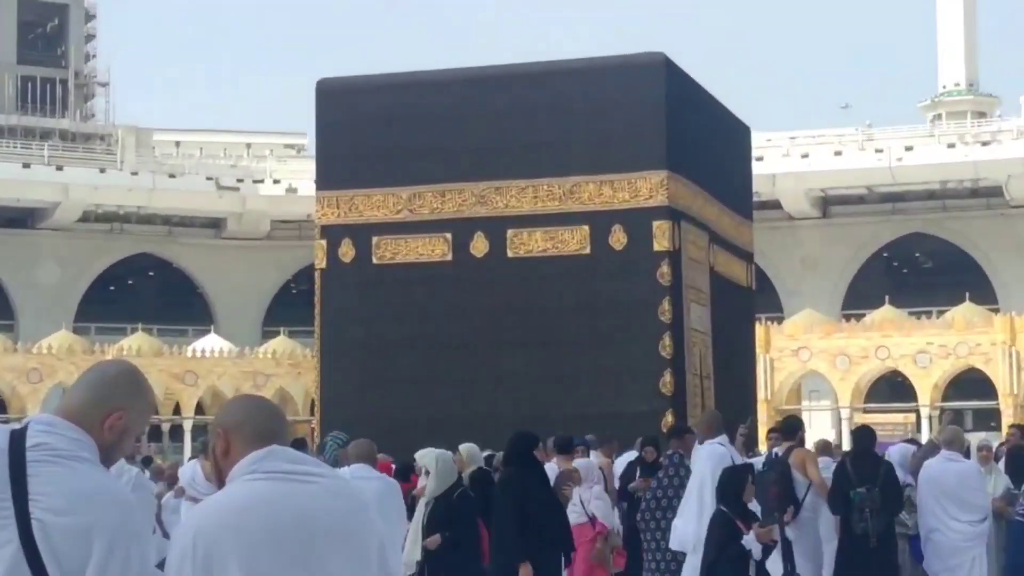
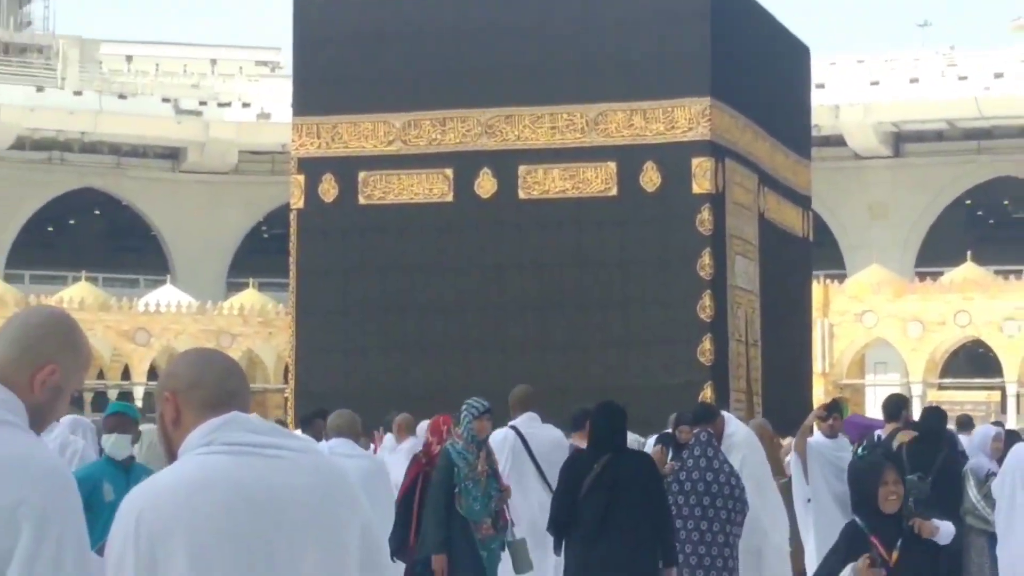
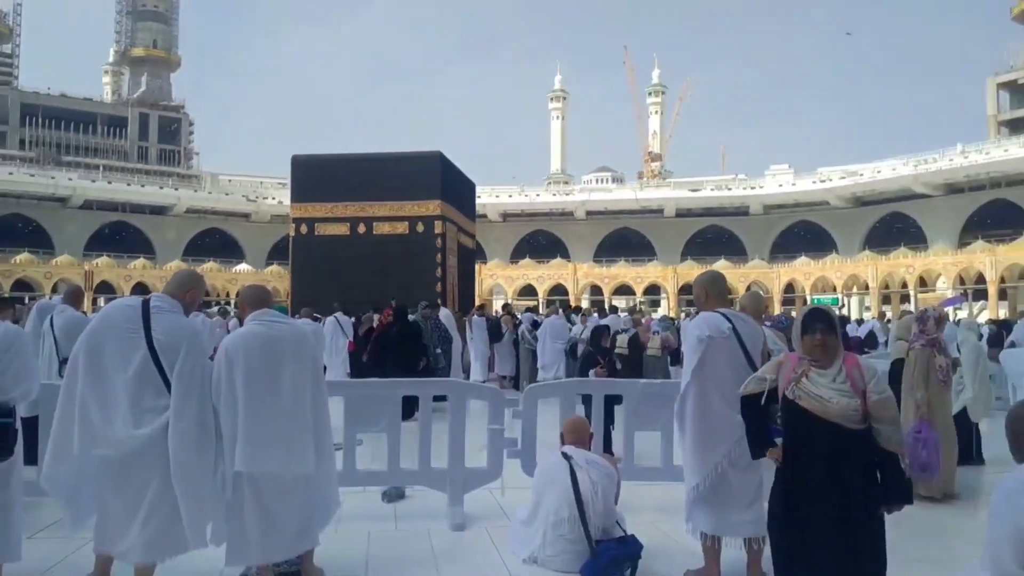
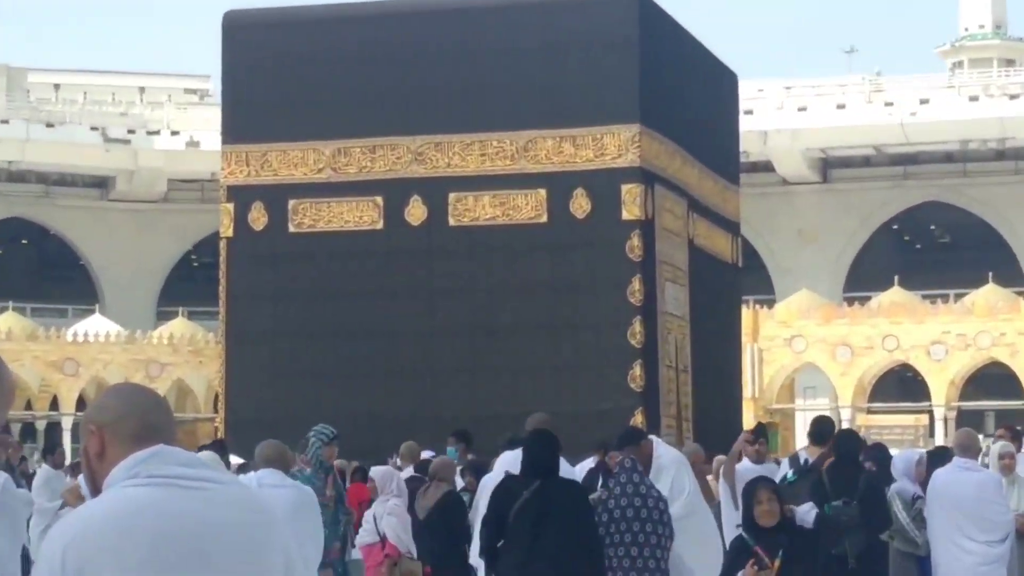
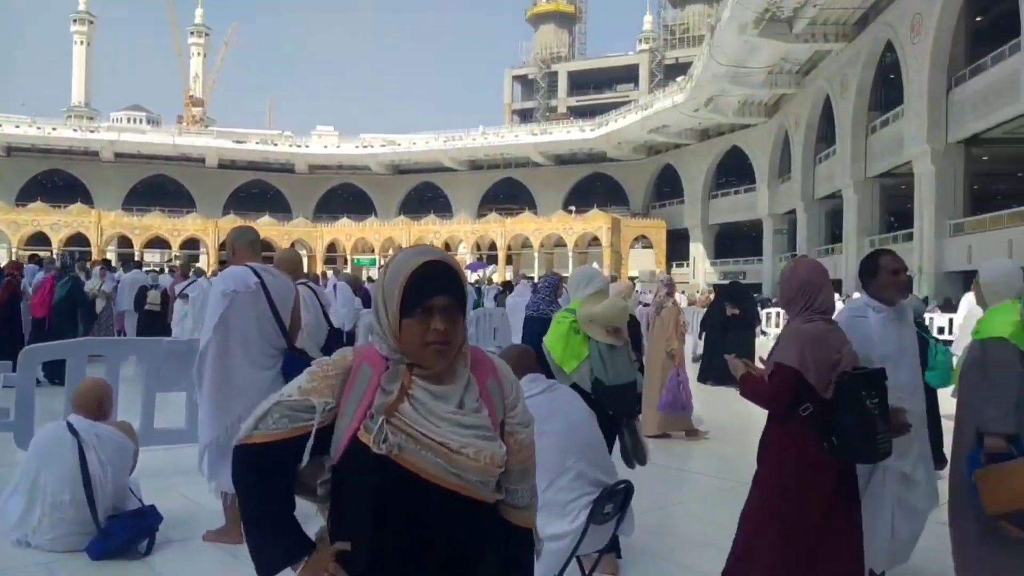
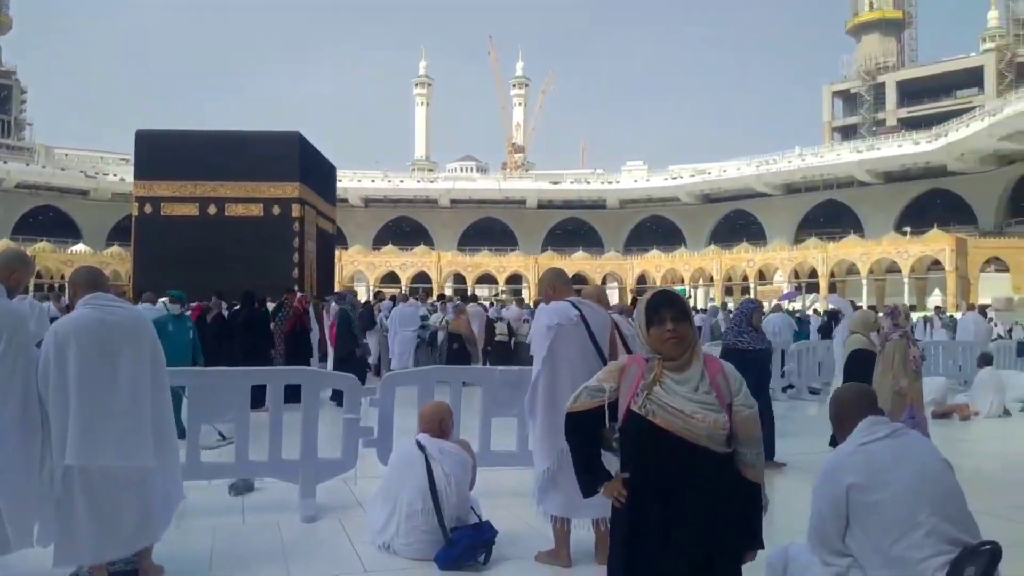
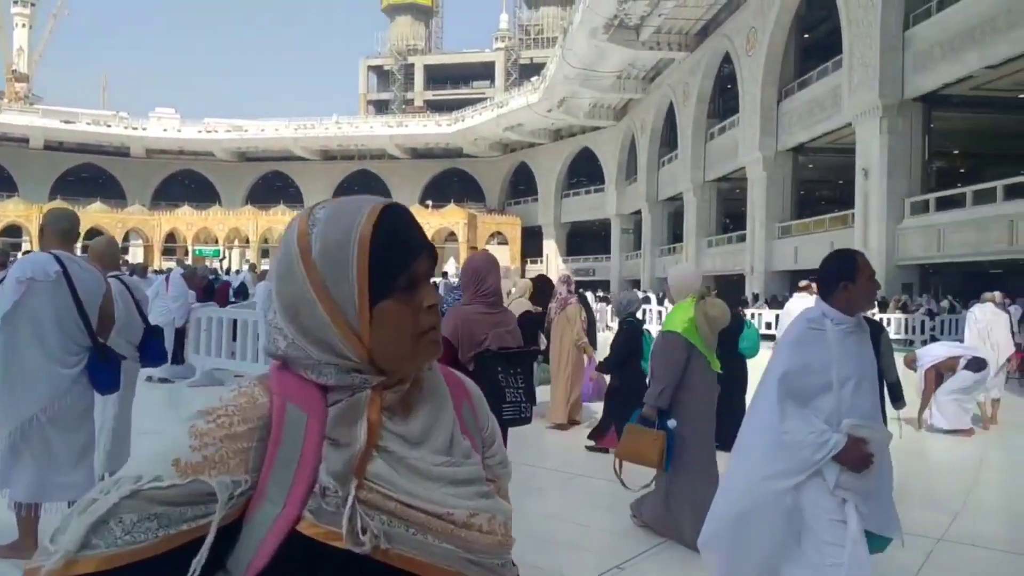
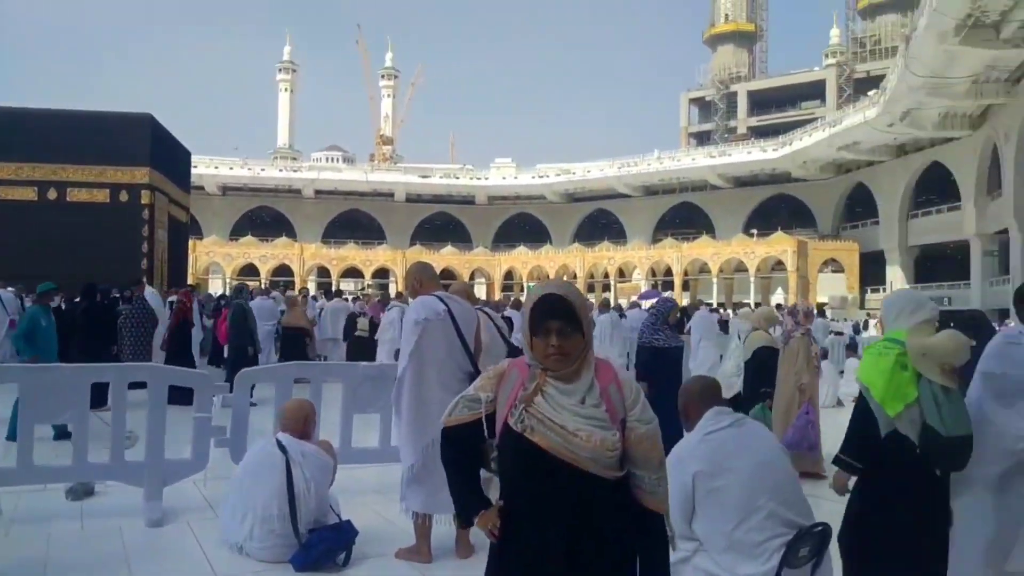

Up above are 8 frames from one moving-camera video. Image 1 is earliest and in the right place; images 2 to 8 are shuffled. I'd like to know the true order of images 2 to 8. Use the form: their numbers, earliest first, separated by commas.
4, 2, 3, 6, 8, 5, 7
